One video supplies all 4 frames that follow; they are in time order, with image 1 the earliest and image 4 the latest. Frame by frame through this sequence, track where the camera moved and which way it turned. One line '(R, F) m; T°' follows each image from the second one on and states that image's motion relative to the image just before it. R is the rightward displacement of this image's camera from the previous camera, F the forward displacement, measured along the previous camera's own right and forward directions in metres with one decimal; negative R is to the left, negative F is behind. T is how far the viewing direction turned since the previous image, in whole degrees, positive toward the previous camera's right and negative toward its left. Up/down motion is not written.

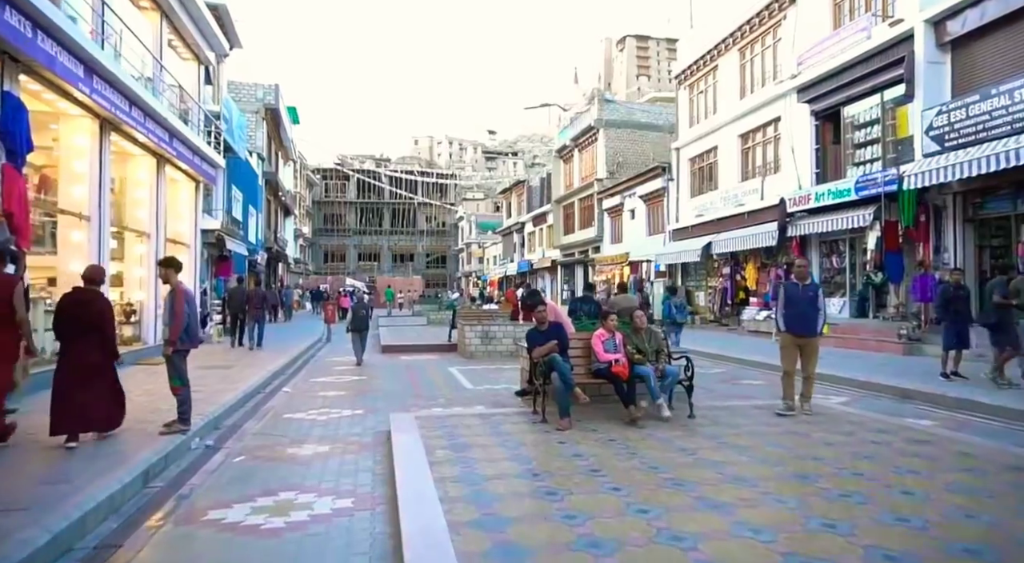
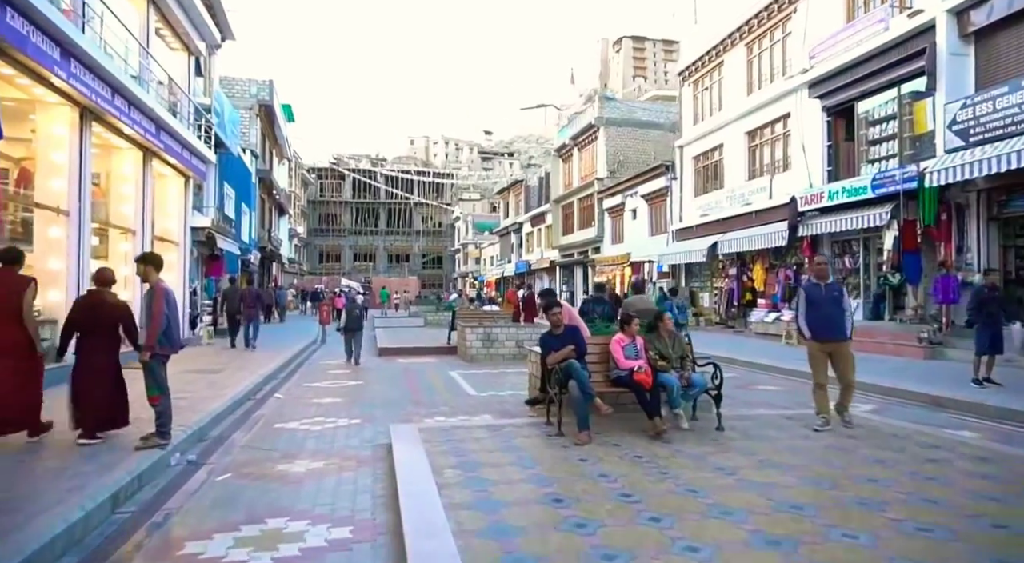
(-0.2, +0.7) m; 0°
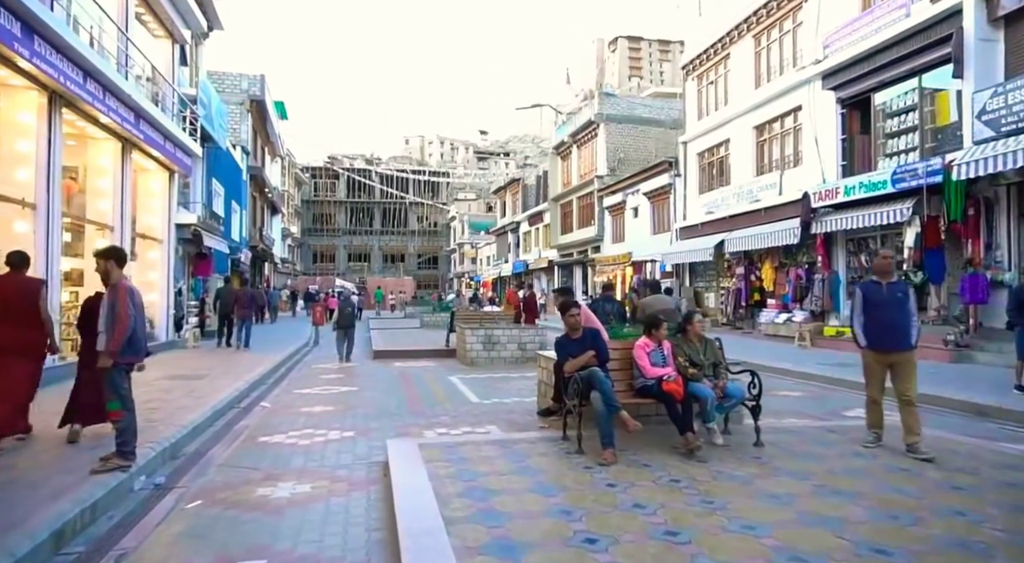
(-0.2, +0.8) m; 0°
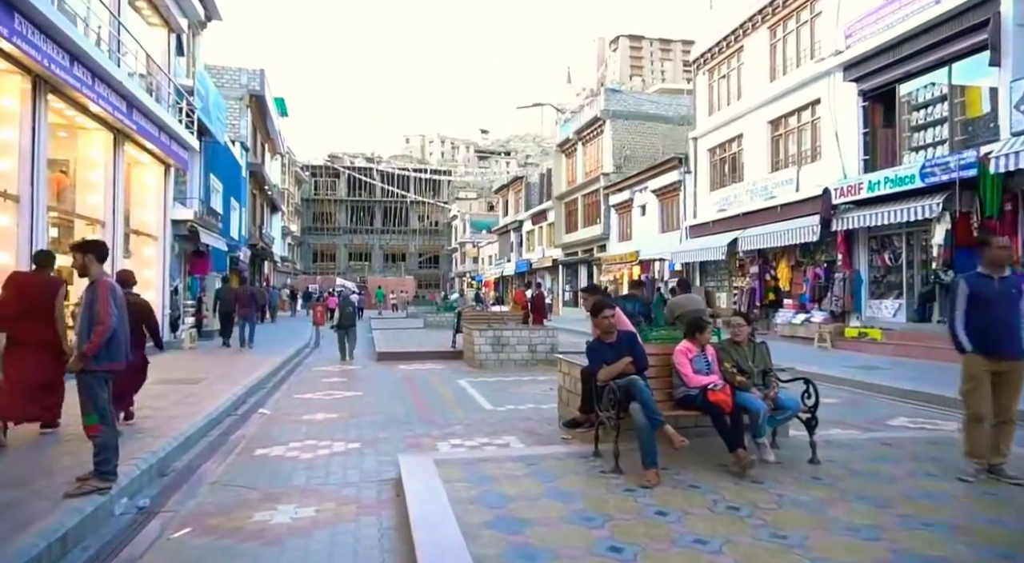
(-0.2, +0.7) m; 0°
